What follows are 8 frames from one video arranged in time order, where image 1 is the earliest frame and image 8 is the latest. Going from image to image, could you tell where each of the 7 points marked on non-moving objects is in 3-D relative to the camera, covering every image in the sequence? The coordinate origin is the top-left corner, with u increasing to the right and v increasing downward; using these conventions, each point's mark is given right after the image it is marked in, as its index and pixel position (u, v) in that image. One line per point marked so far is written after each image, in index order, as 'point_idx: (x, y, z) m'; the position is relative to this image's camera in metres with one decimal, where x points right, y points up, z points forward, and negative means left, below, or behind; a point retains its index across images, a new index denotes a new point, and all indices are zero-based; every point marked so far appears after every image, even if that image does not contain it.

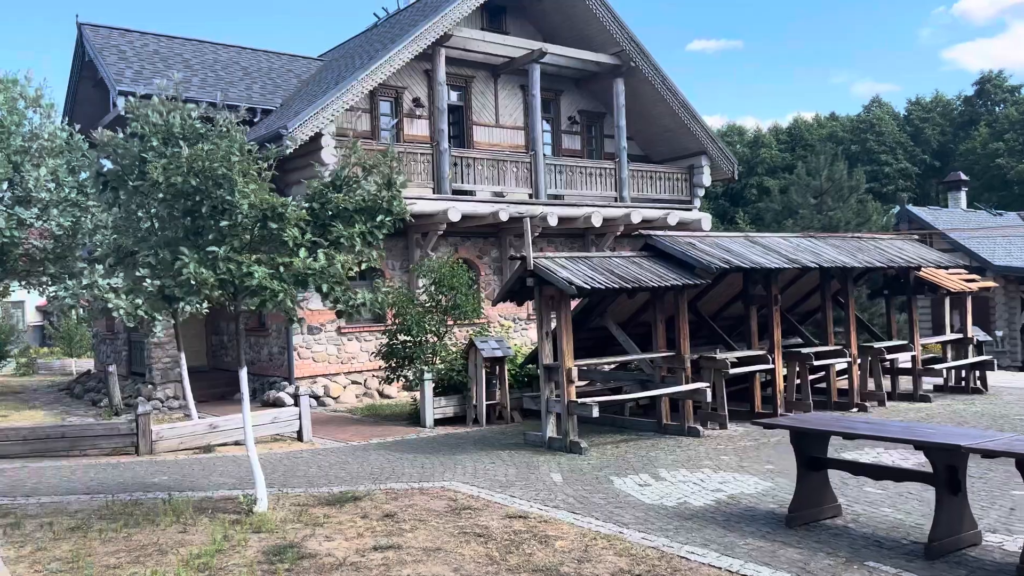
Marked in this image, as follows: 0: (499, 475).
0: (-0.1, -1.8, +7.8) m
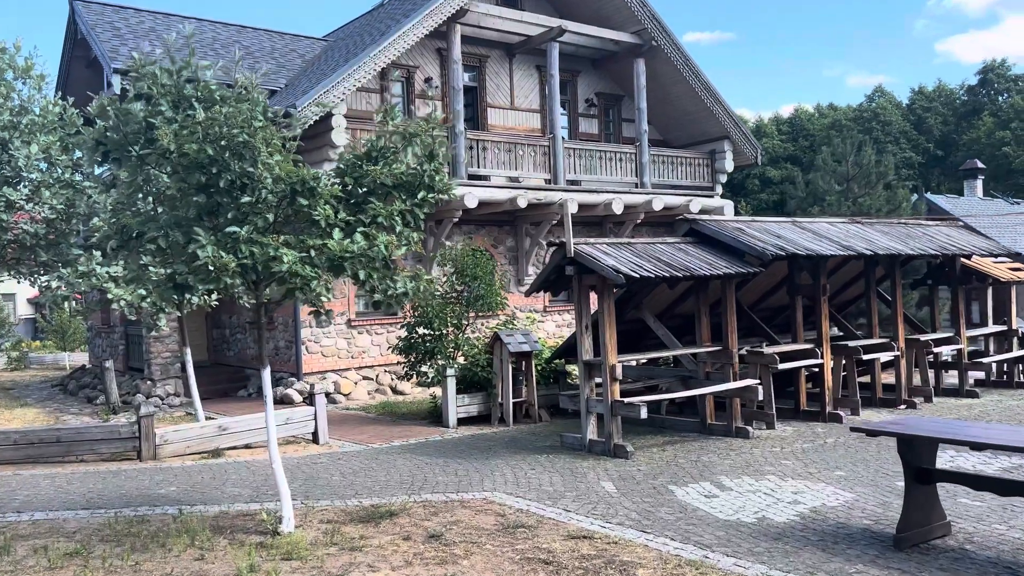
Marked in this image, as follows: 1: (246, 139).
0: (+0.3, -1.7, +7.0) m
1: (-1.6, +0.9, +4.9) m
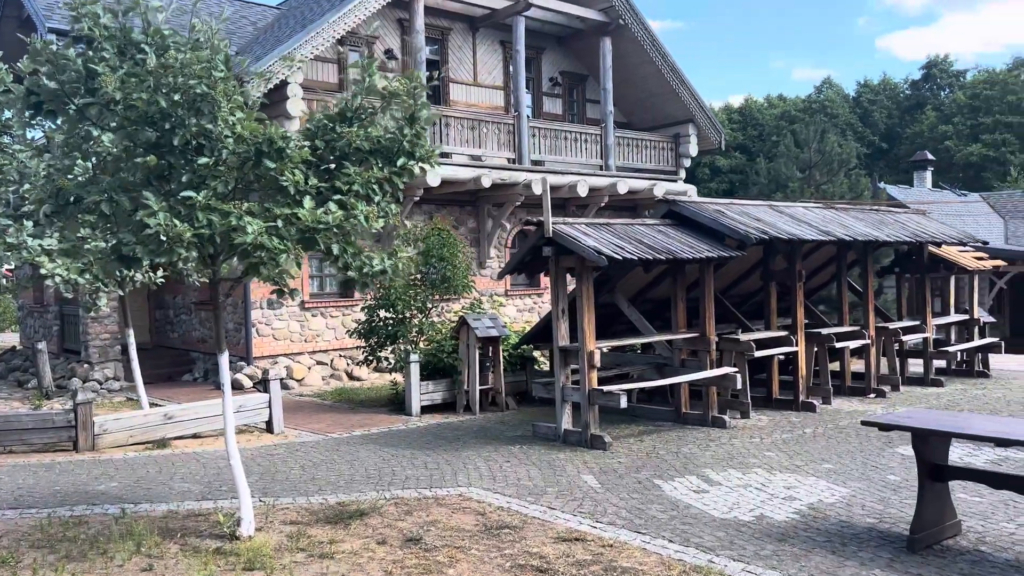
0: (+0.1, -1.5, +6.6) m
1: (-1.6, +1.0, +4.3) m
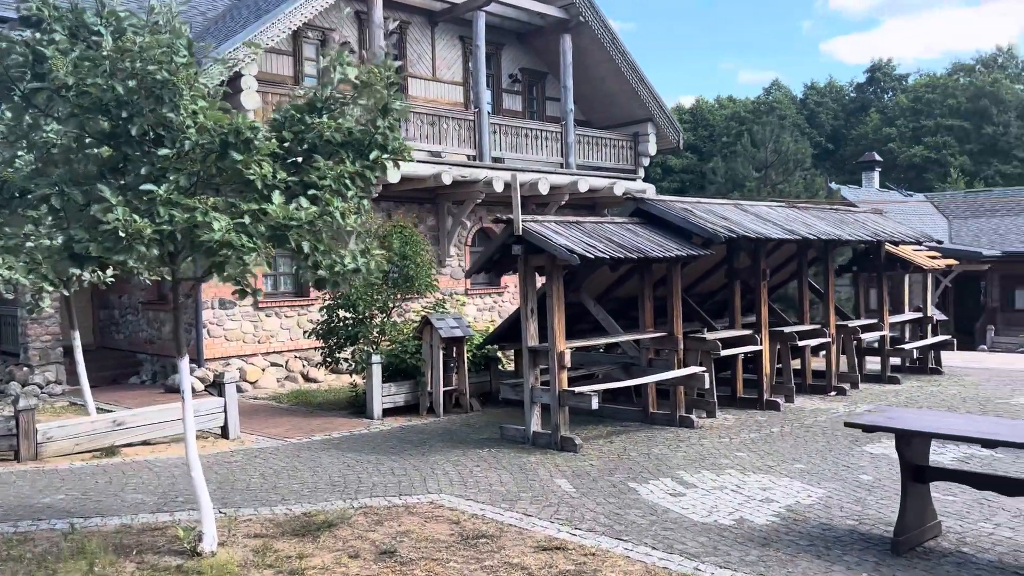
0: (-0.1, -1.5, +6.4) m
1: (-1.7, +1.0, +4.0) m
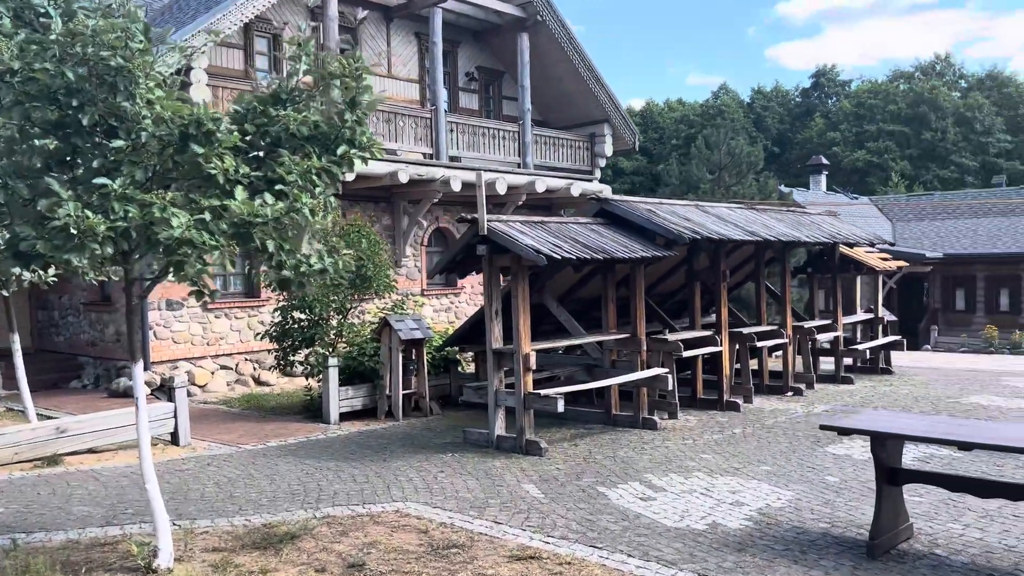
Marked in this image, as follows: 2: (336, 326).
0: (-0.4, -1.5, +6.2) m
1: (-1.8, +1.0, +3.7) m
2: (-2.2, -0.5, +10.0) m
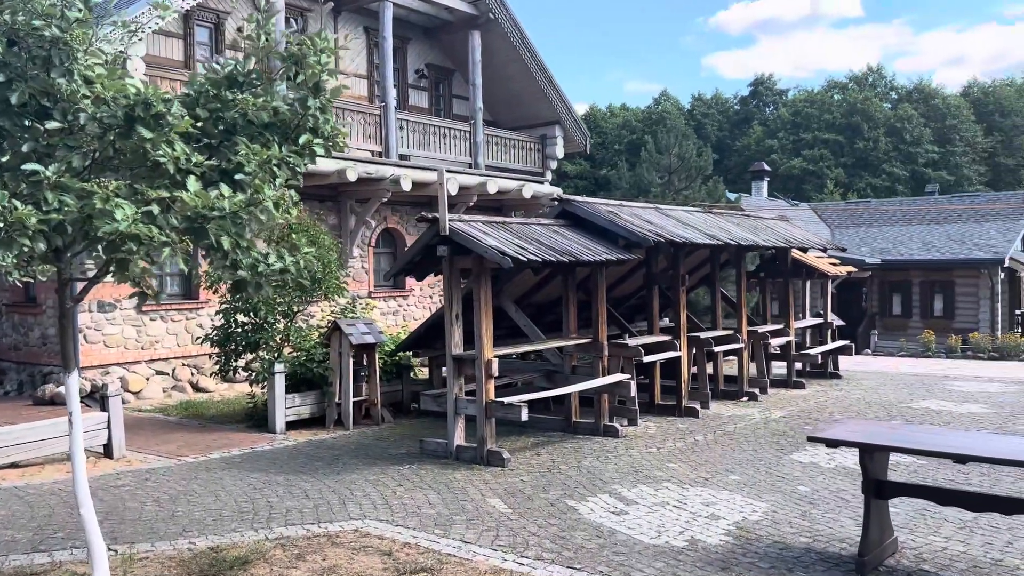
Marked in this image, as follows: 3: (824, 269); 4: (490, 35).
0: (-0.6, -1.6, +5.9) m
1: (-1.8, +1.0, +3.3) m
2: (-2.7, -0.5, +9.5) m
3: (+5.0, +0.3, +13.2) m
4: (-0.4, +5.1, +16.6) m
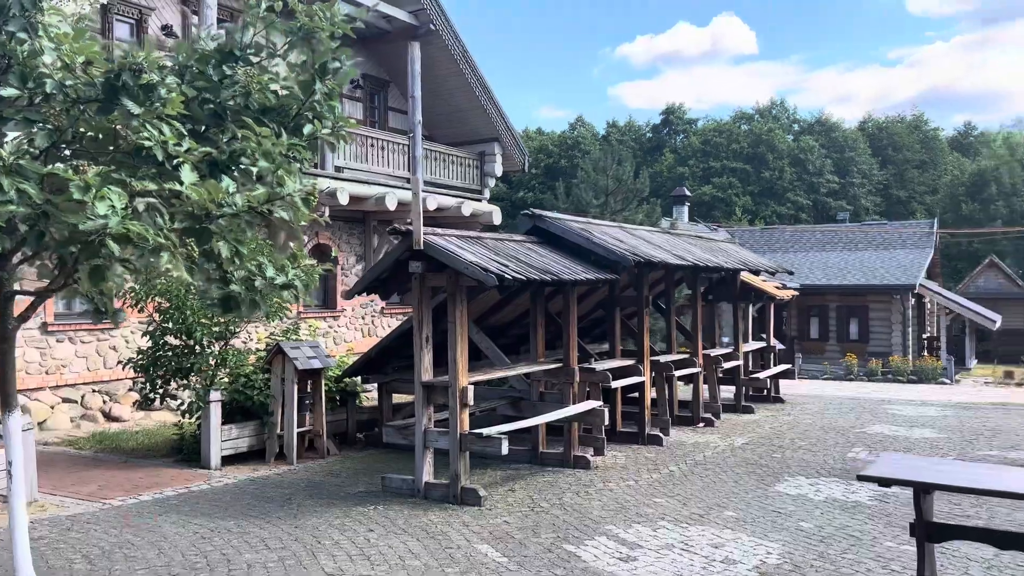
0: (-0.7, -1.7, +5.2) m
1: (-1.5, +1.0, +2.5) m
2: (-3.1, -0.7, +8.6) m
3: (+4.2, -0.1, +13.1) m
4: (-1.6, +4.7, +16.0) m
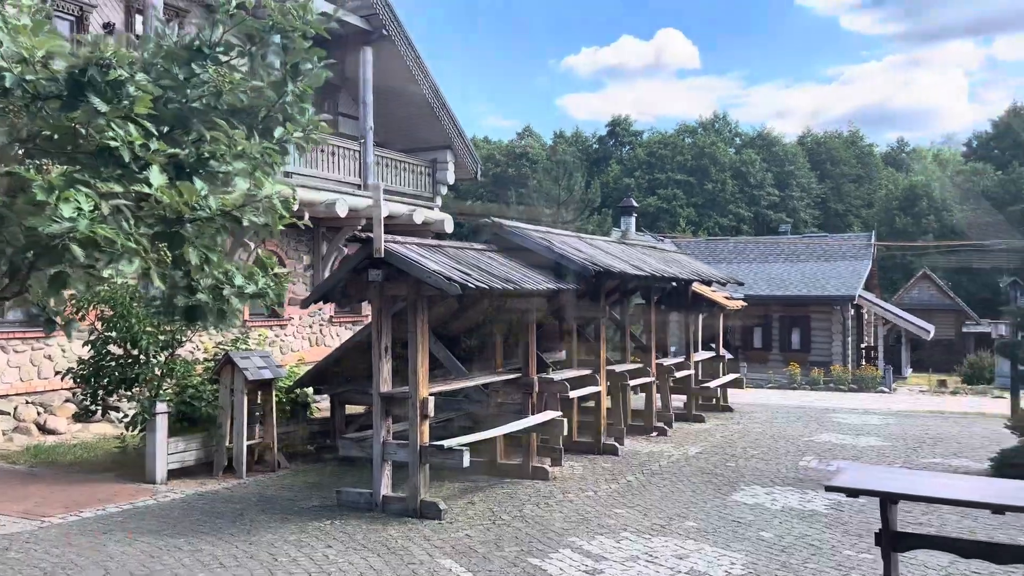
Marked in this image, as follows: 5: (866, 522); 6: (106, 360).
0: (-0.9, -1.7, +5.0) m
1: (-1.6, +0.9, +2.3) m
2: (-3.5, -0.8, +8.3) m
3: (+3.4, -0.2, +13.3) m
4: (-2.5, +4.6, +15.9) m
5: (+2.8, -1.8, +6.5) m
6: (-4.0, -0.7, +8.1) m
